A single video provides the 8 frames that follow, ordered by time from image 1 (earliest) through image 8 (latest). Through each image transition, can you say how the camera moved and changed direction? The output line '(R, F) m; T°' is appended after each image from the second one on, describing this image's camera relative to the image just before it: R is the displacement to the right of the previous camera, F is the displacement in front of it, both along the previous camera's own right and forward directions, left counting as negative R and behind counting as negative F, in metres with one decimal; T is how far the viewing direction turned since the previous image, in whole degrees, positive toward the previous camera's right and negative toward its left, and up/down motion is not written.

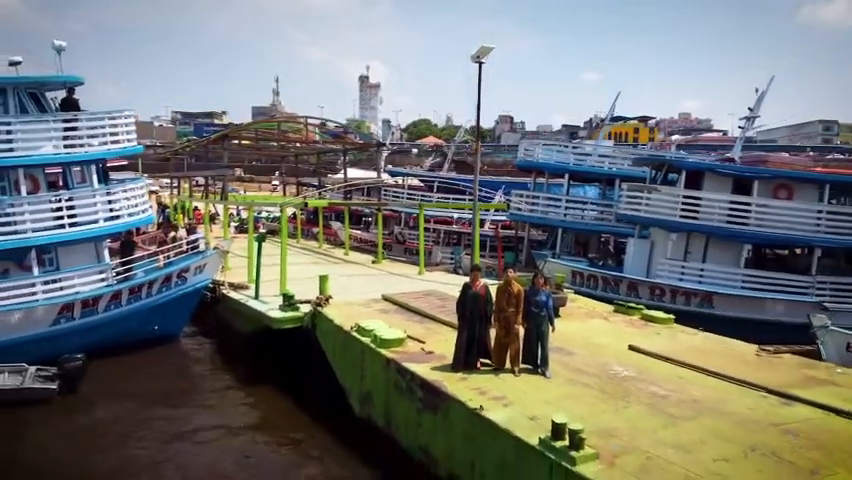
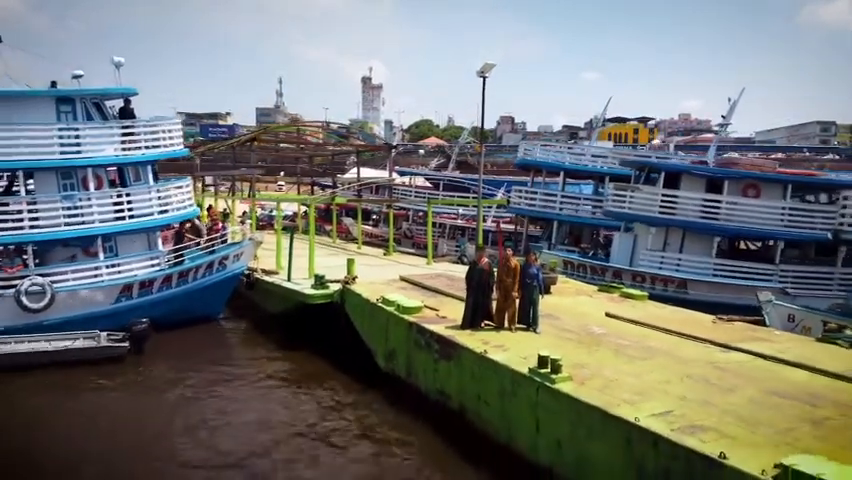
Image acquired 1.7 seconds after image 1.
(-0.2, -2.1) m; 0°
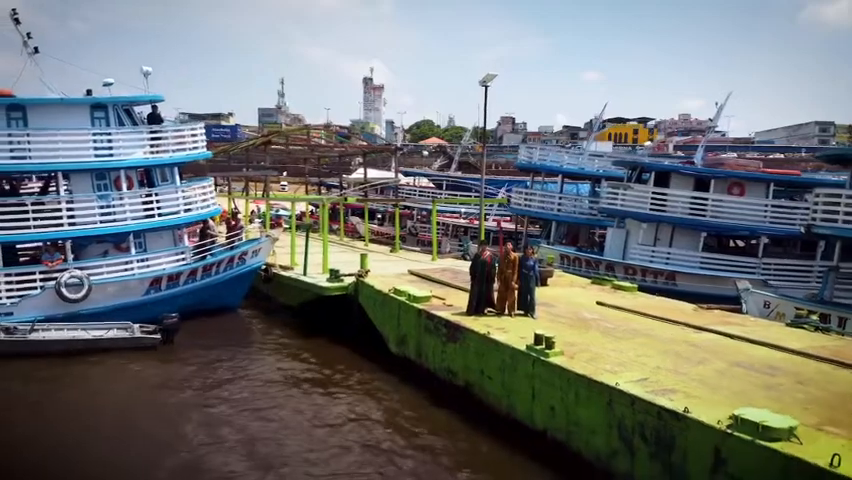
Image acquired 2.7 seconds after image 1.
(-0.1, -1.2) m; 0°
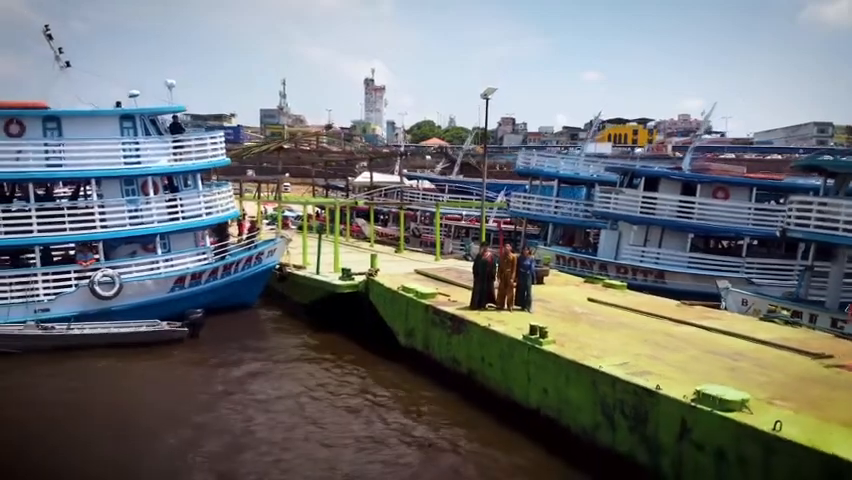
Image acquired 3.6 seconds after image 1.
(-0.1, -1.2) m; 0°
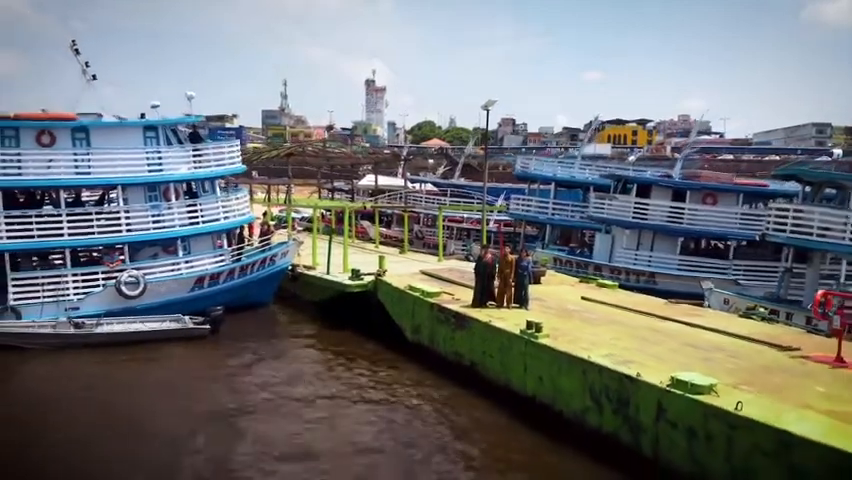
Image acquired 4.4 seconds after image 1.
(-0.1, -1.1) m; 0°
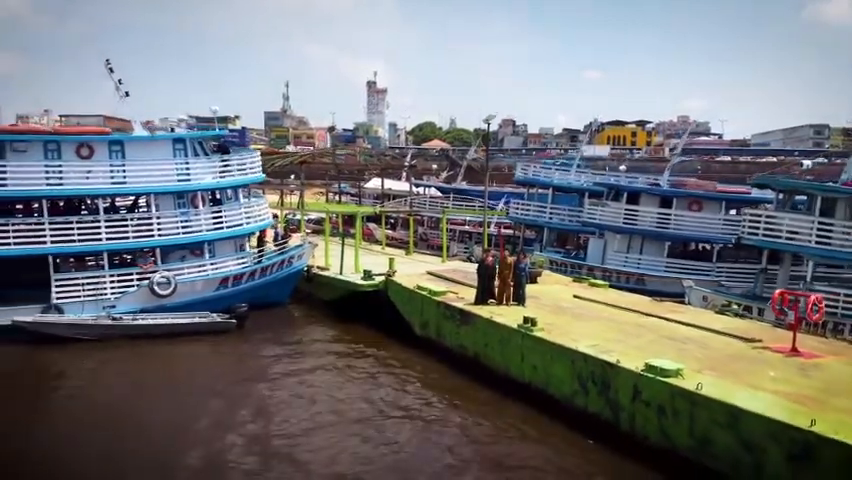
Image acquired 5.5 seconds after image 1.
(-0.2, -1.6) m; 0°
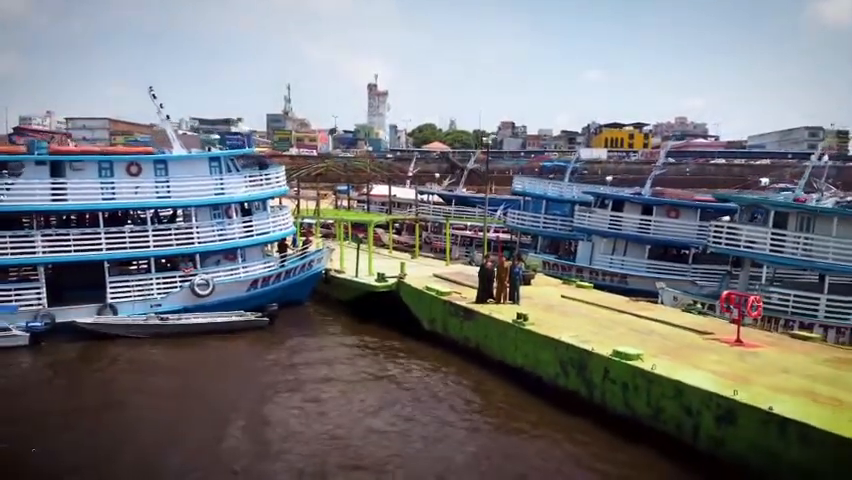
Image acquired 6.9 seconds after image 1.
(-0.2, -2.7) m; 0°
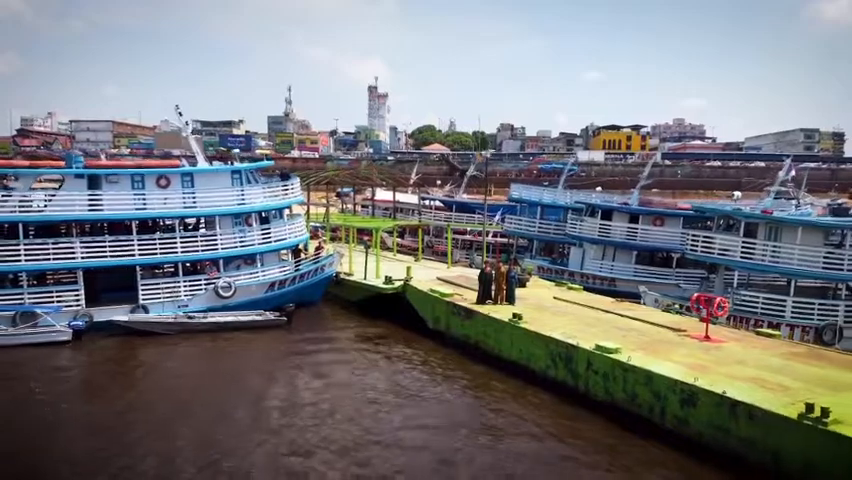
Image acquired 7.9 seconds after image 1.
(-0.2, -2.0) m; 0°
